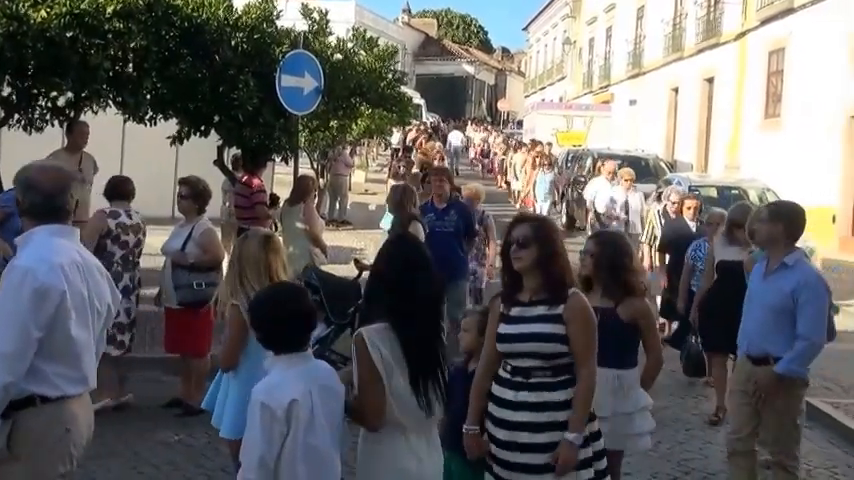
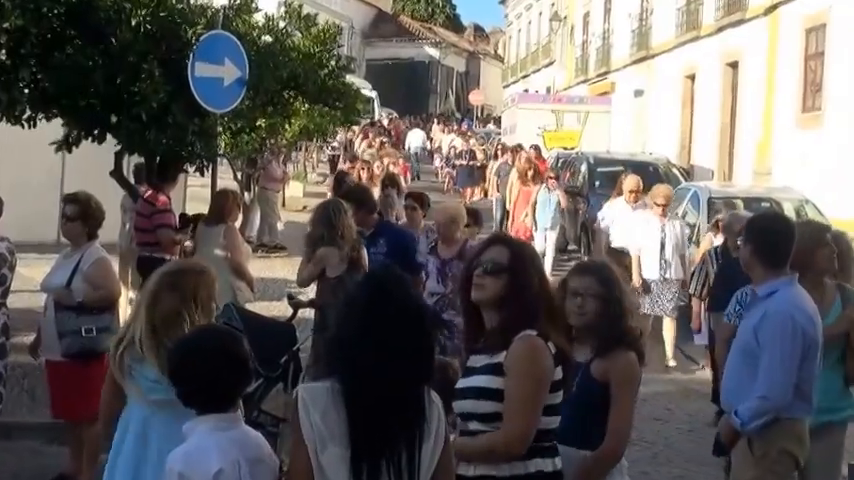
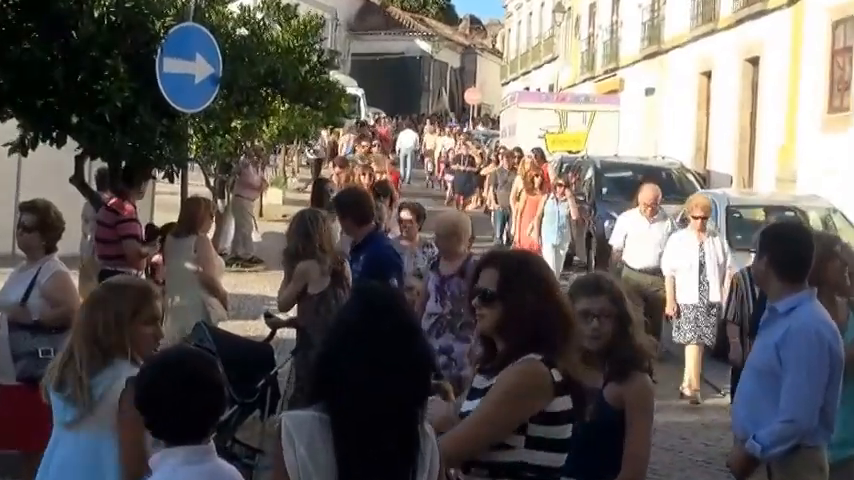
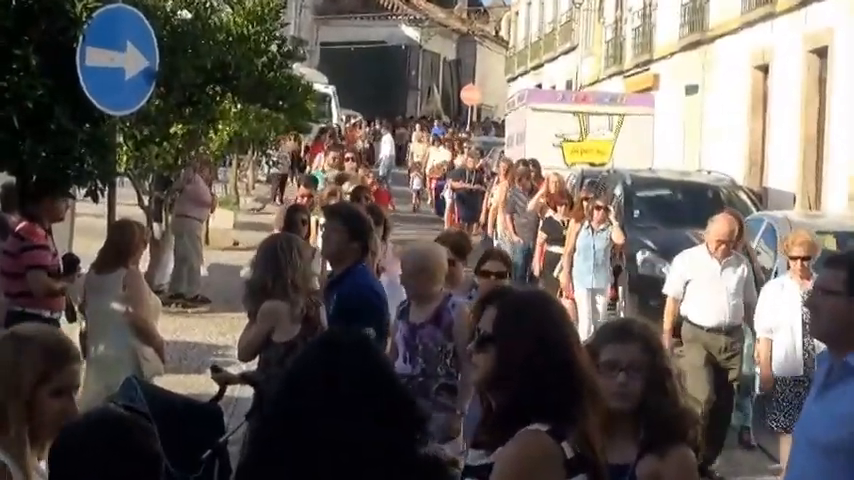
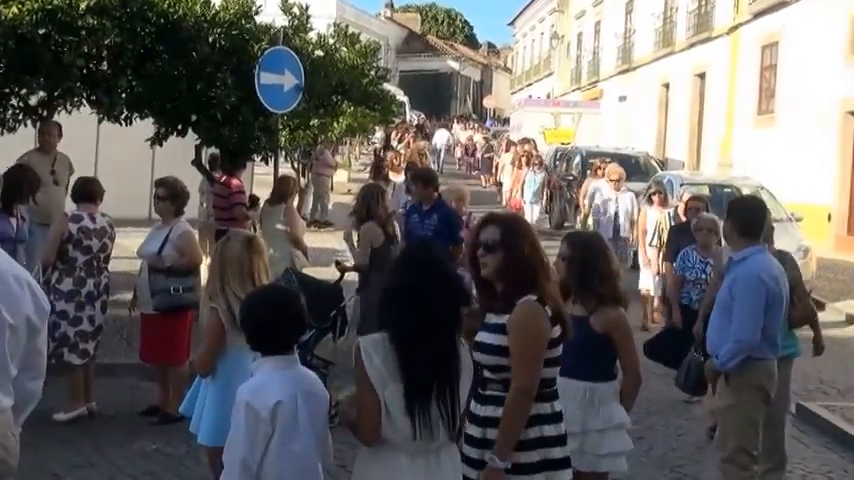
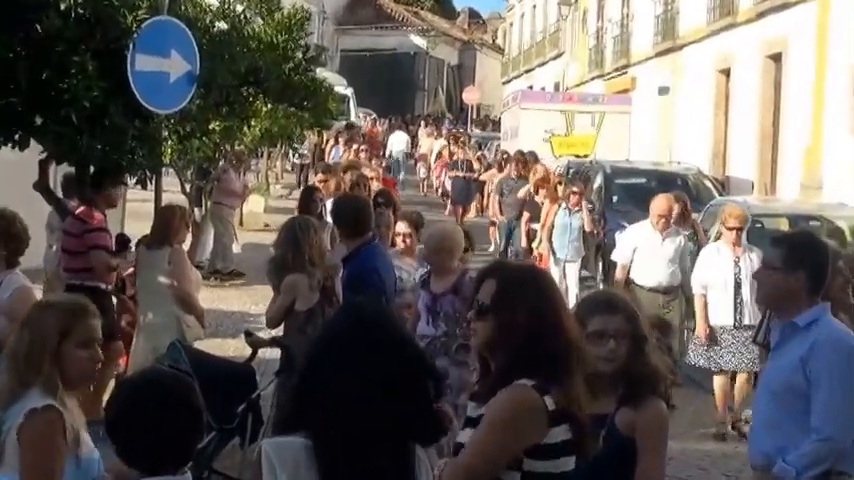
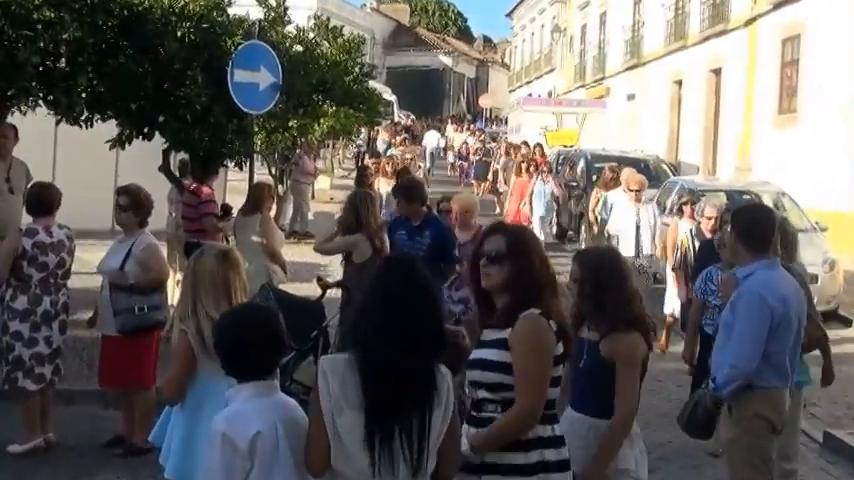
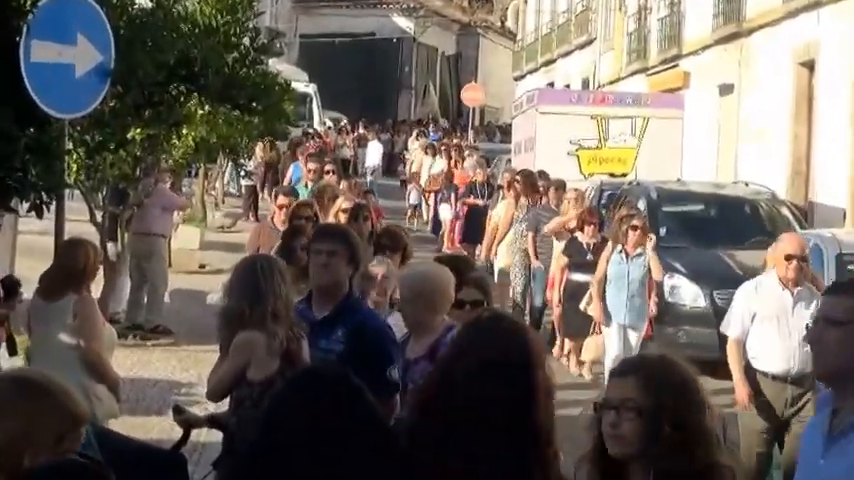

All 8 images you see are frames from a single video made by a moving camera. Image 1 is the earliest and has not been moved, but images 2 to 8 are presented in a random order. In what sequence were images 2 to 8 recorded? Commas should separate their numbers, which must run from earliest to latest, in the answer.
5, 7, 2, 3, 6, 4, 8
